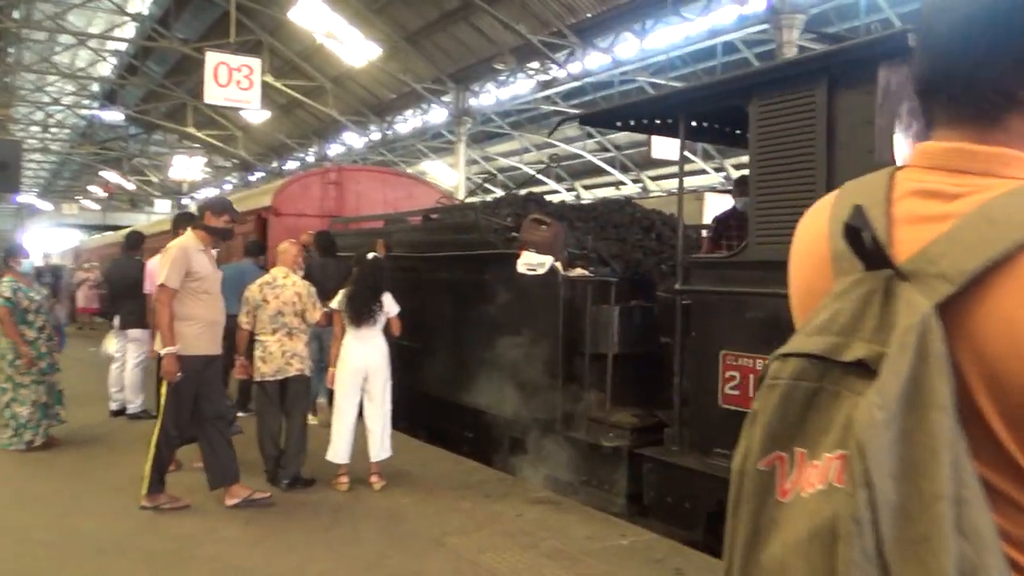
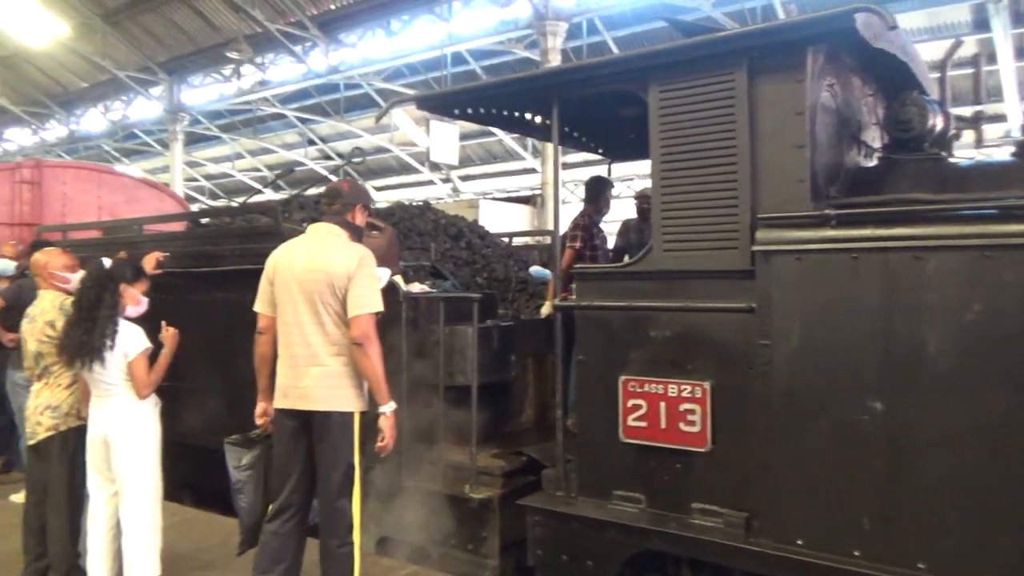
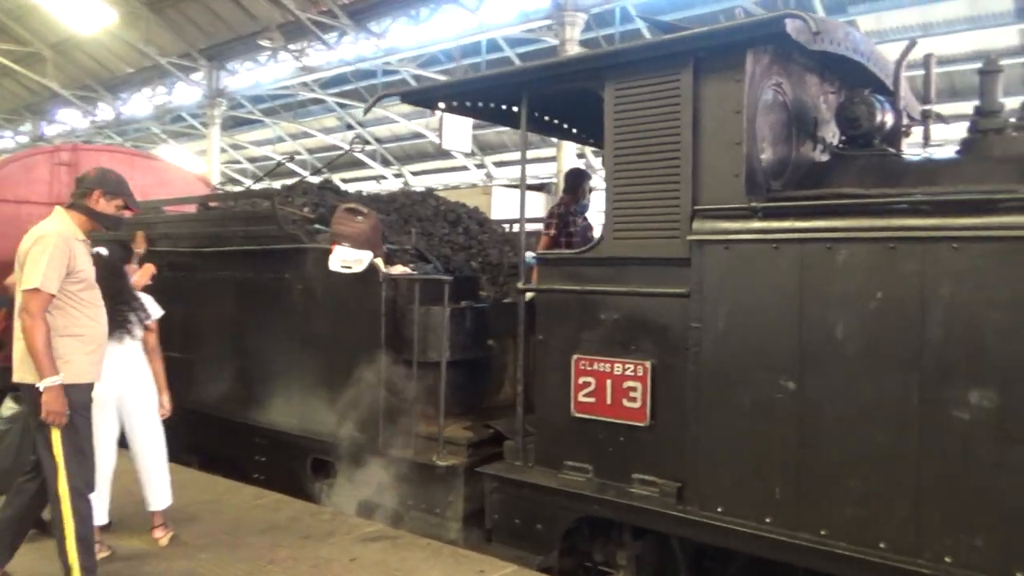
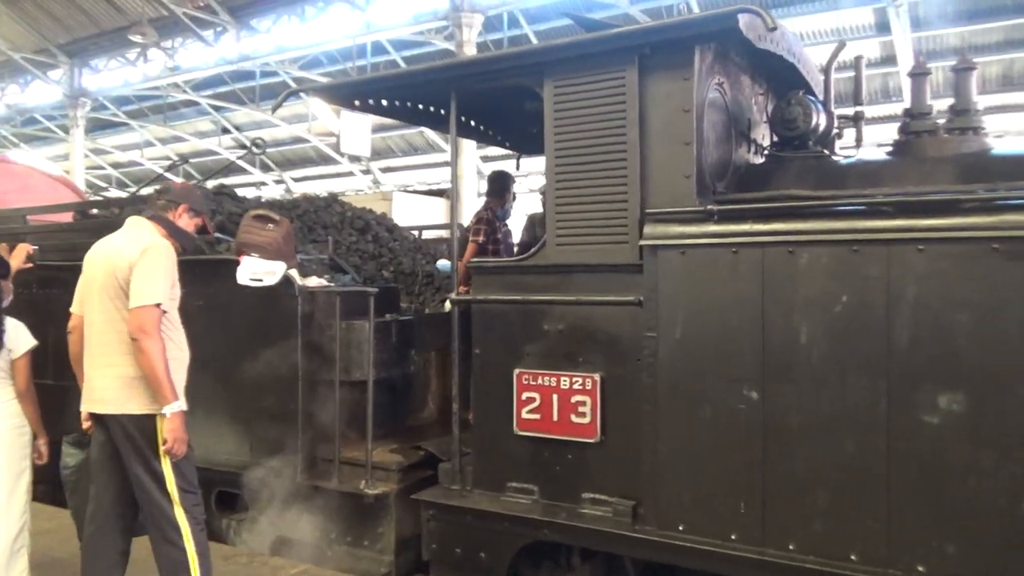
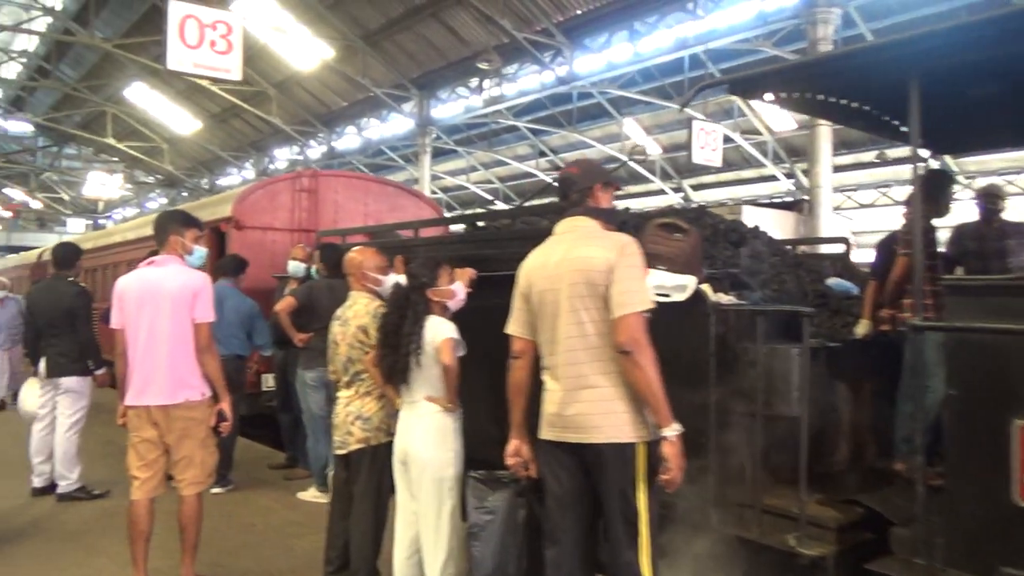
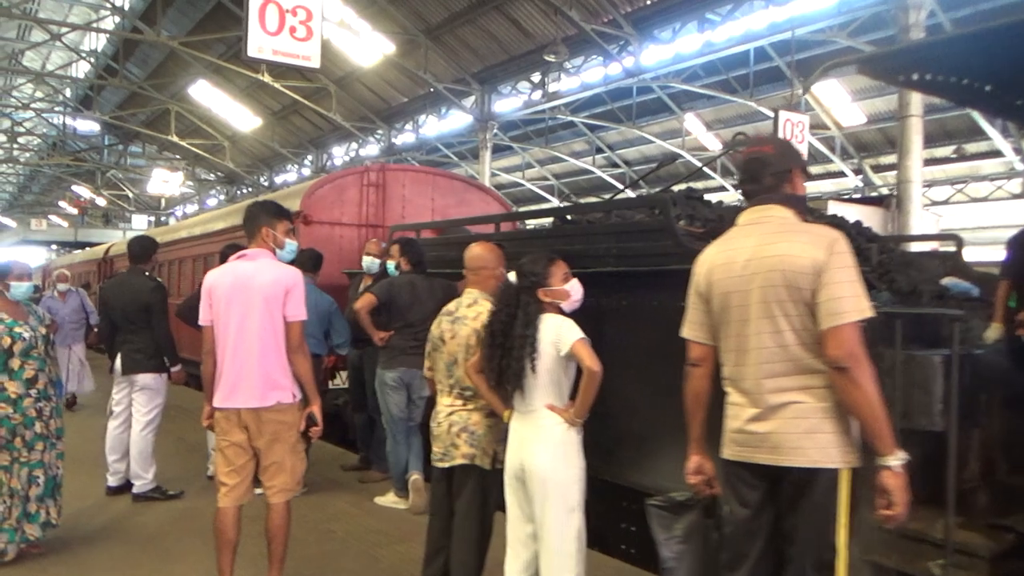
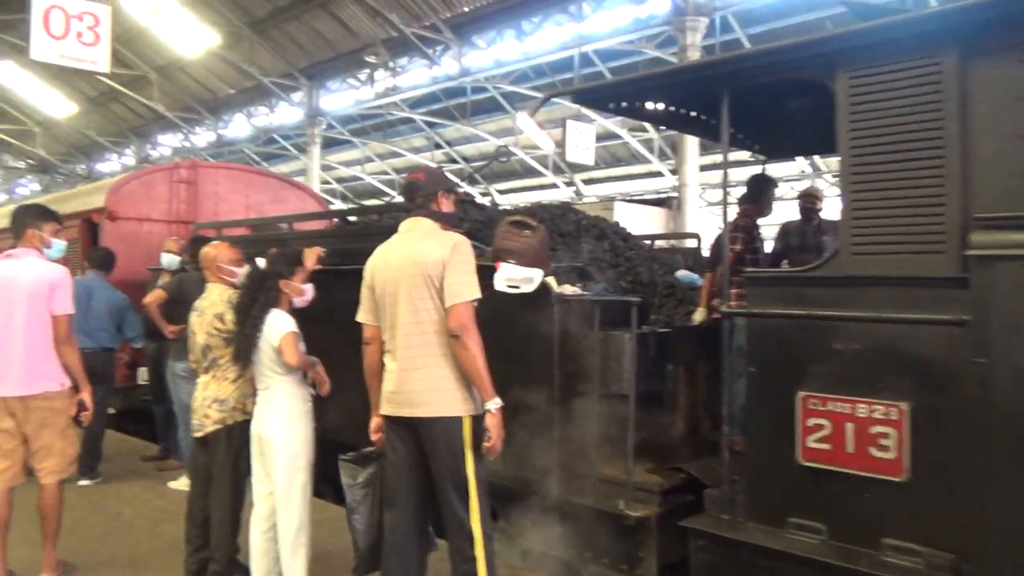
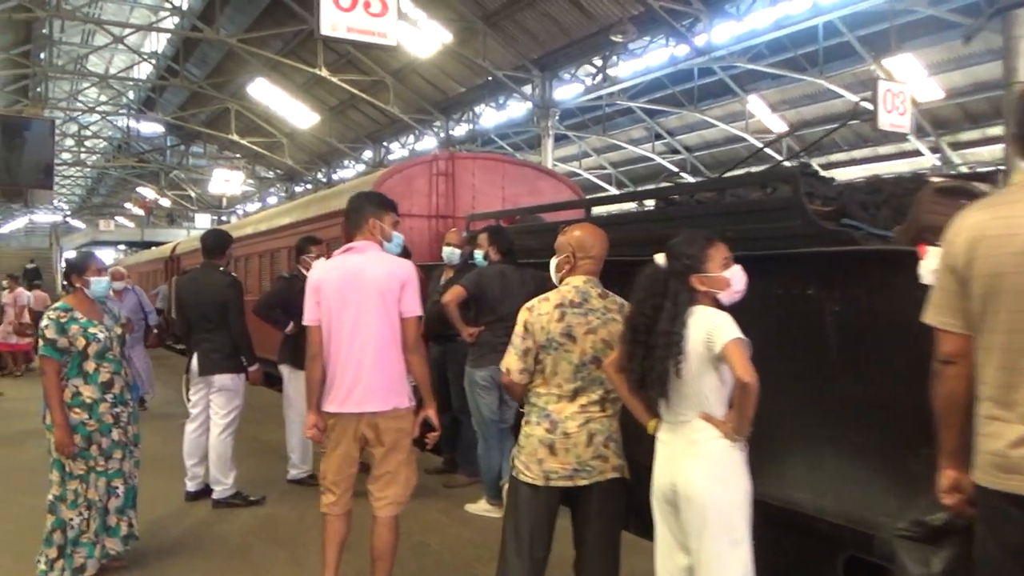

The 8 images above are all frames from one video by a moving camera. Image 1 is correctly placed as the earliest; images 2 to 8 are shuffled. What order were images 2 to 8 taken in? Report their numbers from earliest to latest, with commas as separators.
3, 4, 2, 7, 5, 6, 8
